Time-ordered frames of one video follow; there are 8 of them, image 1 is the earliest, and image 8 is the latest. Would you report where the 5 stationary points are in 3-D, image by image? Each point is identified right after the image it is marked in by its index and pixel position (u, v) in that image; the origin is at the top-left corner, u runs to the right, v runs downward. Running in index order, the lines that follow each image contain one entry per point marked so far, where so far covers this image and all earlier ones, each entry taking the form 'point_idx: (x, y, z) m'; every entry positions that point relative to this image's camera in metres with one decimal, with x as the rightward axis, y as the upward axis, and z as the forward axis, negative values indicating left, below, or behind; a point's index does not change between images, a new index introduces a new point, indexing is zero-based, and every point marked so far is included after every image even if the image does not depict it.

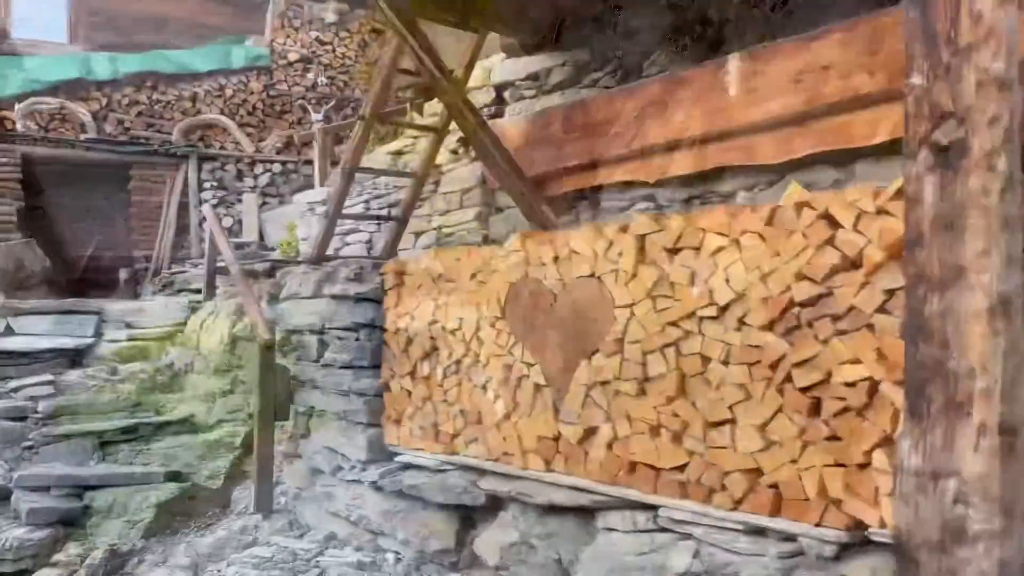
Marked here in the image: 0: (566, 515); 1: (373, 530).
0: (+0.2, -0.8, +2.8) m
1: (-0.6, -1.0, +3.4) m
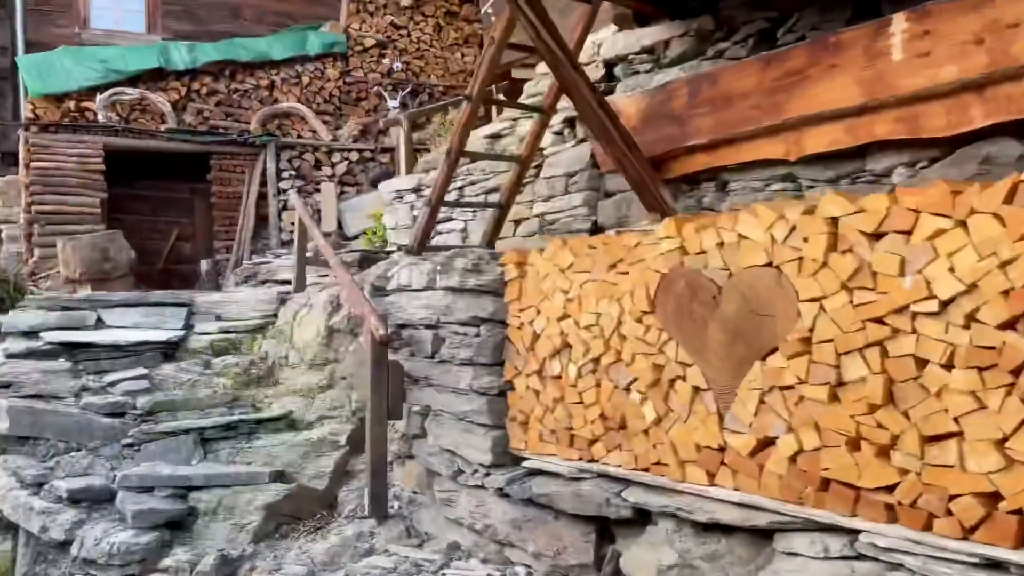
0: (+0.7, -0.7, +2.5) m
1: (0.0, -1.0, +3.2) m
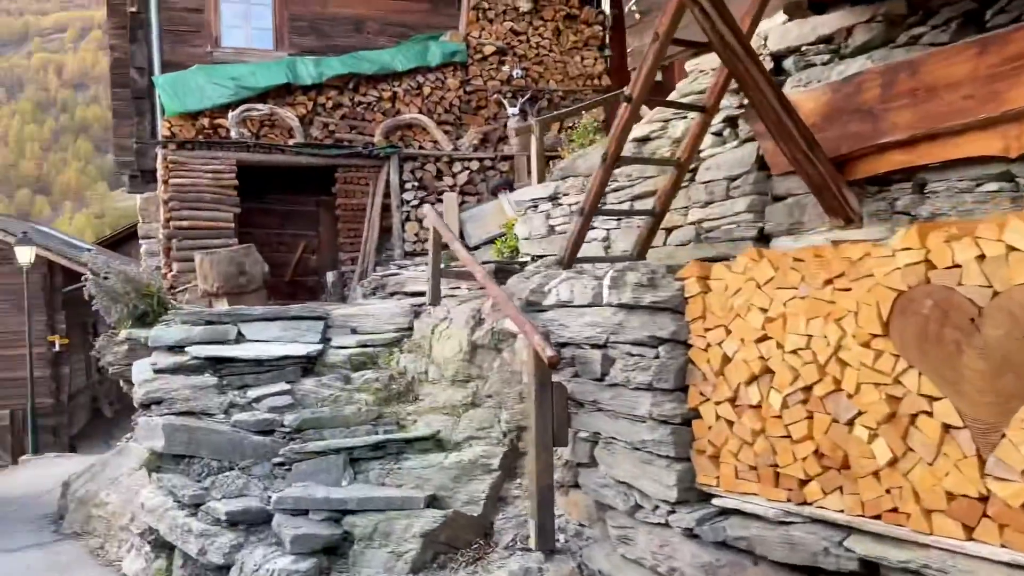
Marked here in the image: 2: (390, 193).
0: (+1.2, -0.8, +2.1) m
1: (+0.6, -1.0, +2.9) m
2: (-1.3, +1.0, +8.8) m
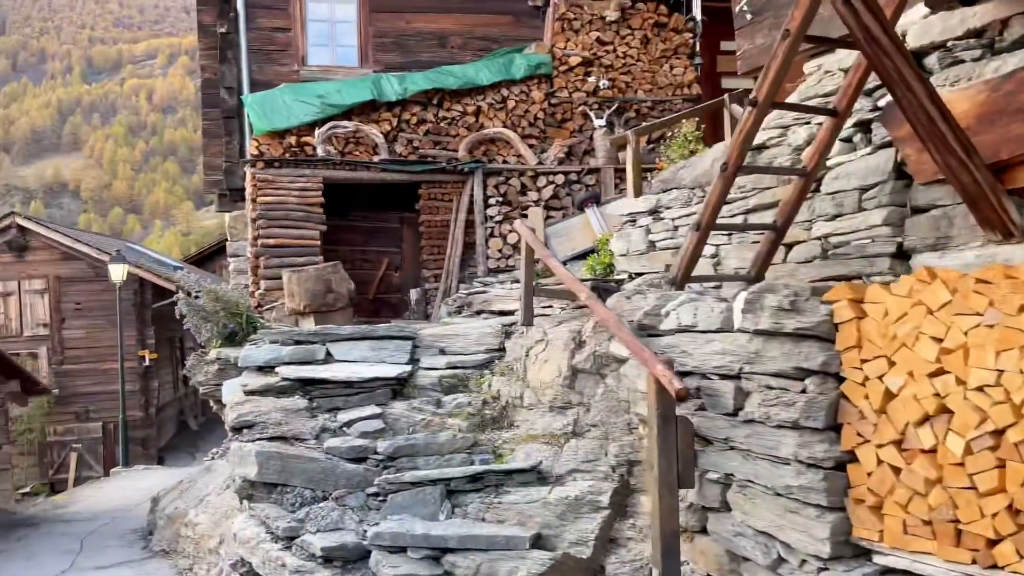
0: (+1.6, -0.9, +1.7) m
1: (+1.0, -1.1, +2.5) m
2: (-0.4, +0.8, +8.6) m
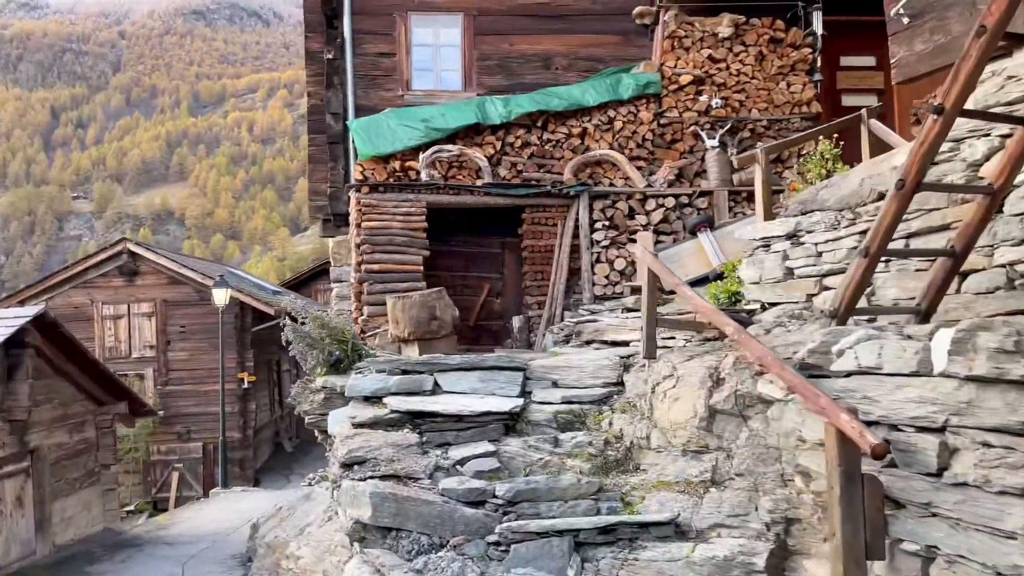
0: (+1.9, -0.9, +1.1) m
1: (+1.4, -1.2, +2.0) m
2: (+0.7, +0.5, +8.3) m
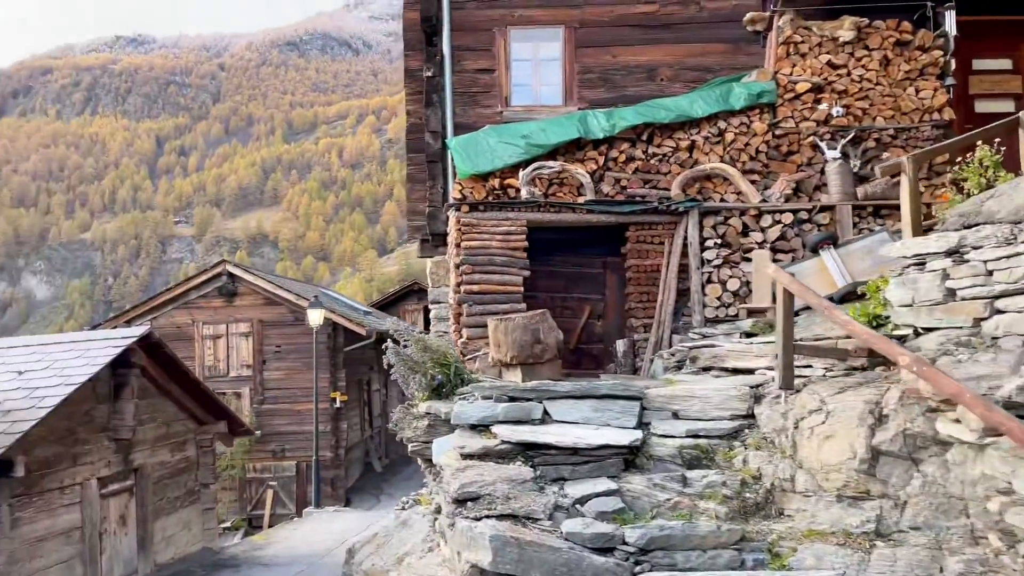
0: (+2.2, -1.0, +0.5) m
1: (+1.8, -1.3, +1.4) m
2: (+1.7, +0.3, +7.8) m
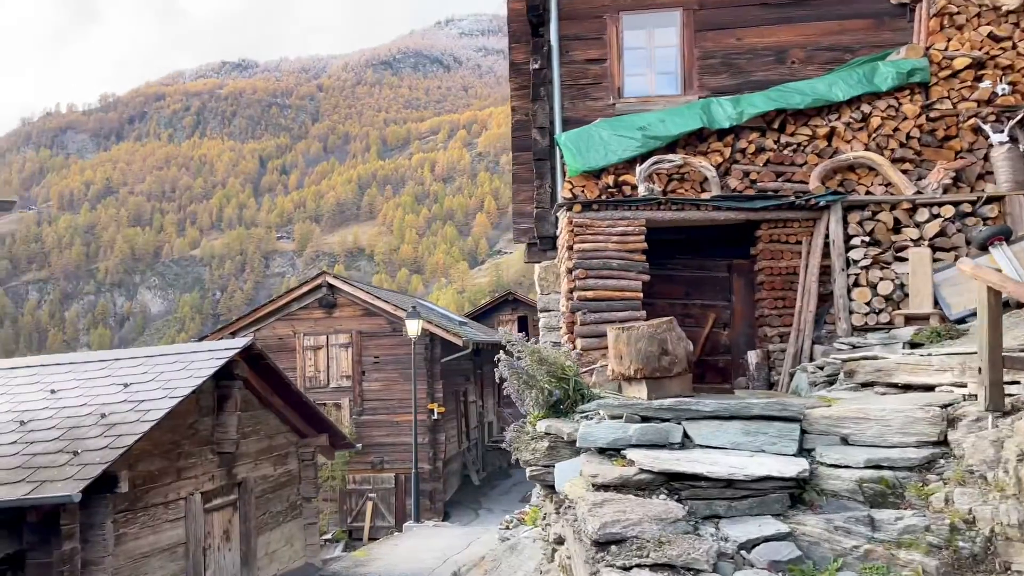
0: (+2.4, -0.9, -0.3) m
1: (+2.1, -1.2, +0.6) m
2: (+2.7, +0.3, +7.0) m
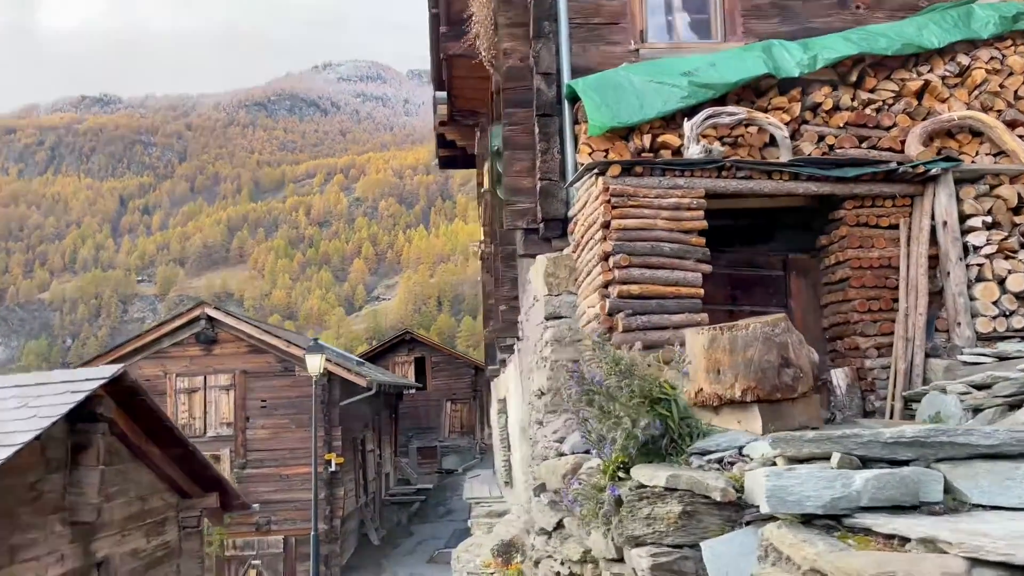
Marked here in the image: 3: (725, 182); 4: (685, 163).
0: (+3.6, -0.5, -2.0) m
1: (+3.2, -0.8, -1.1) m
2: (+2.8, +0.3, +5.3) m
3: (+1.4, +0.7, +5.3) m
4: (+1.1, +0.8, +5.3) m
